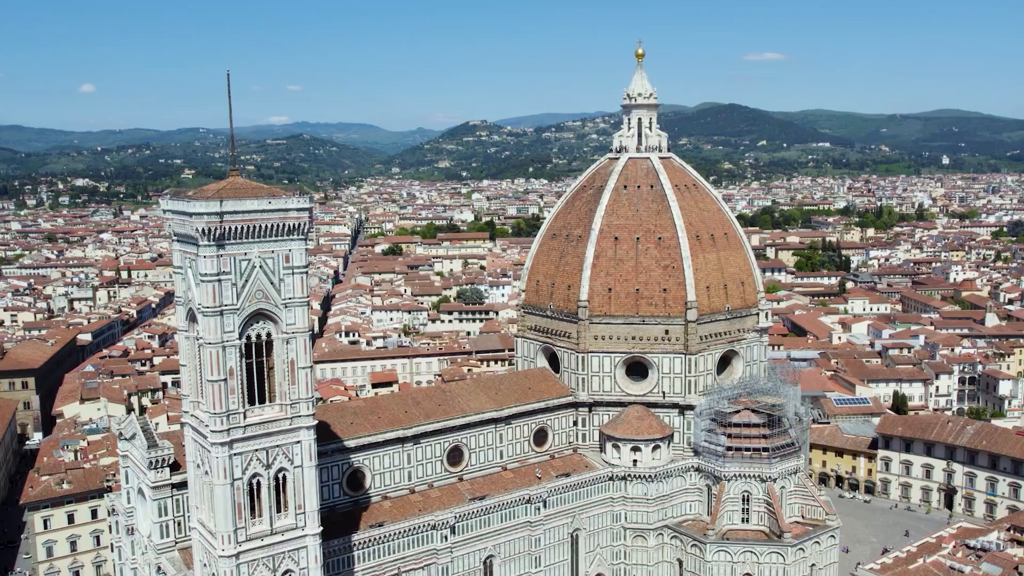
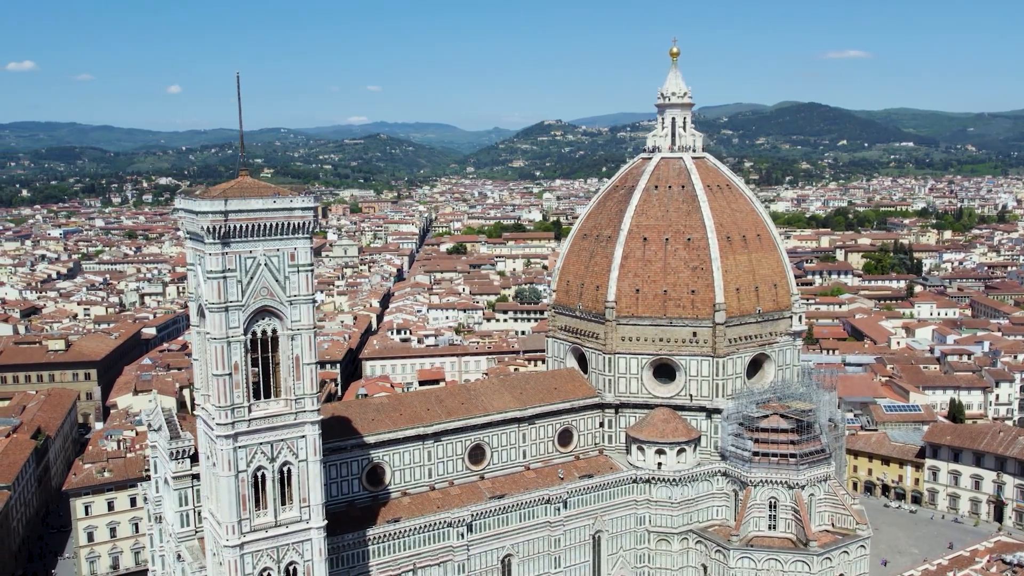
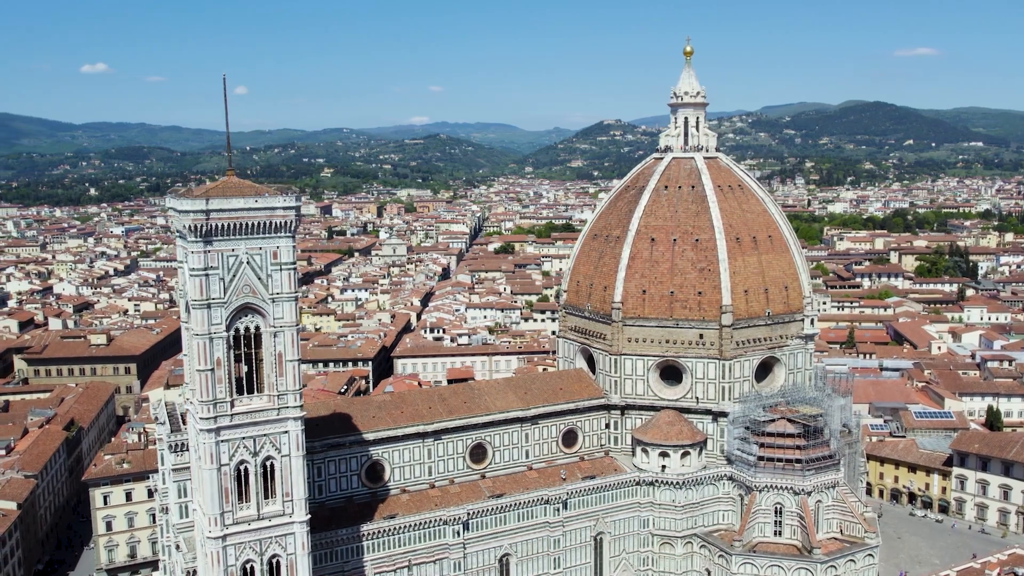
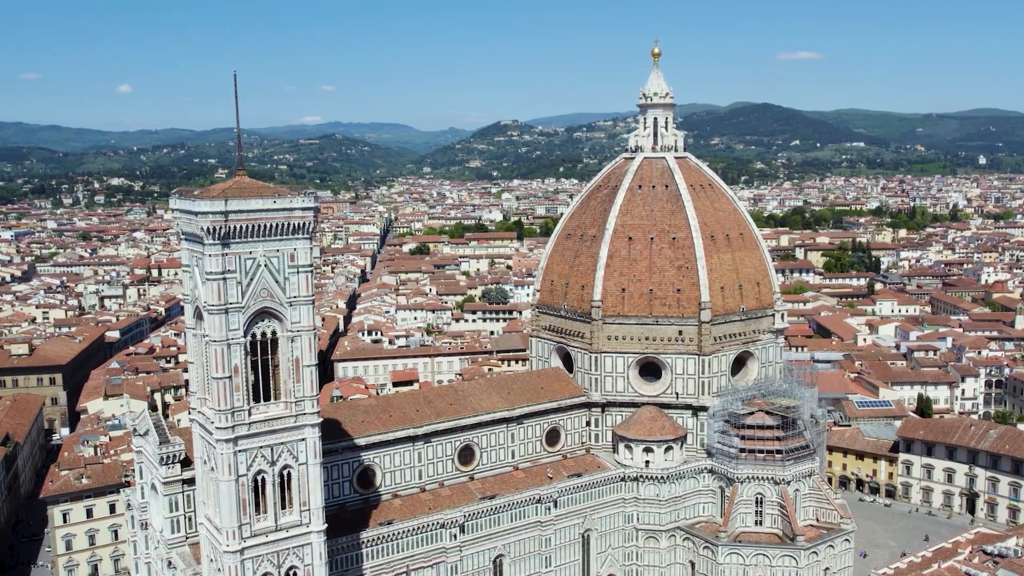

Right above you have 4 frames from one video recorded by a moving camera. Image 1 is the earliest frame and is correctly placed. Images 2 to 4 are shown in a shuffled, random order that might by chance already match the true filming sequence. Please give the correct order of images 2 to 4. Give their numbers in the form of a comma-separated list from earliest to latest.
4, 2, 3
